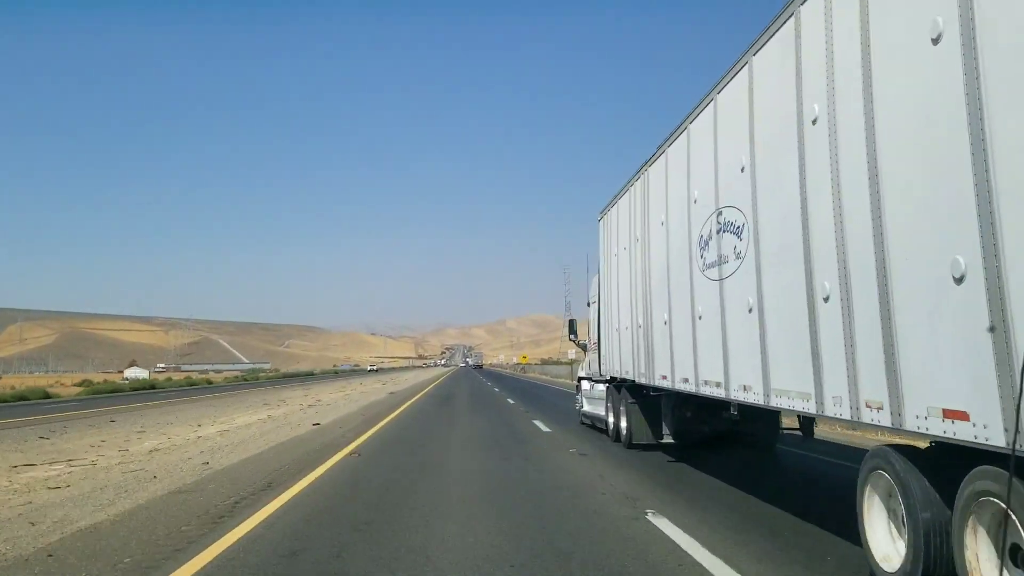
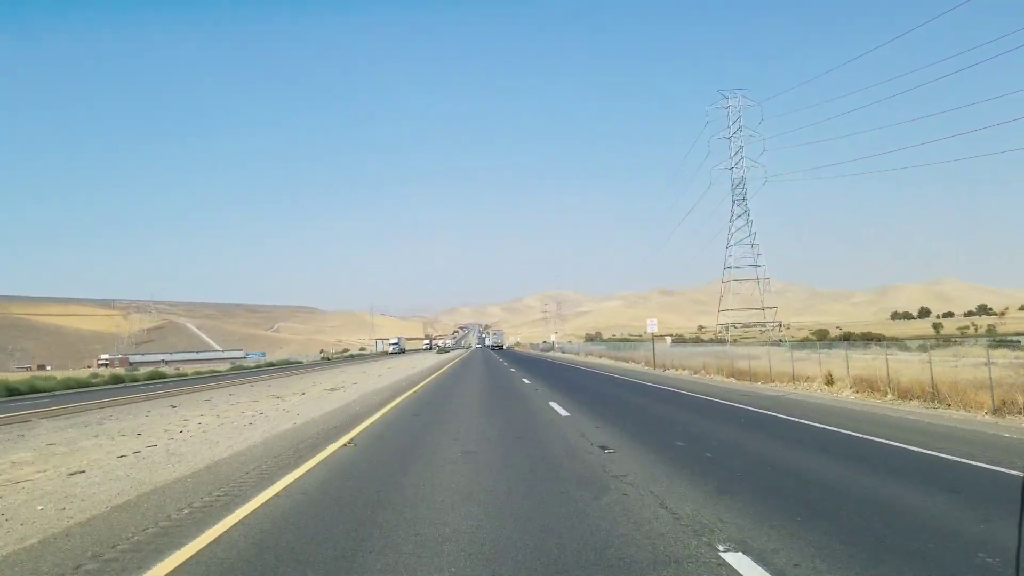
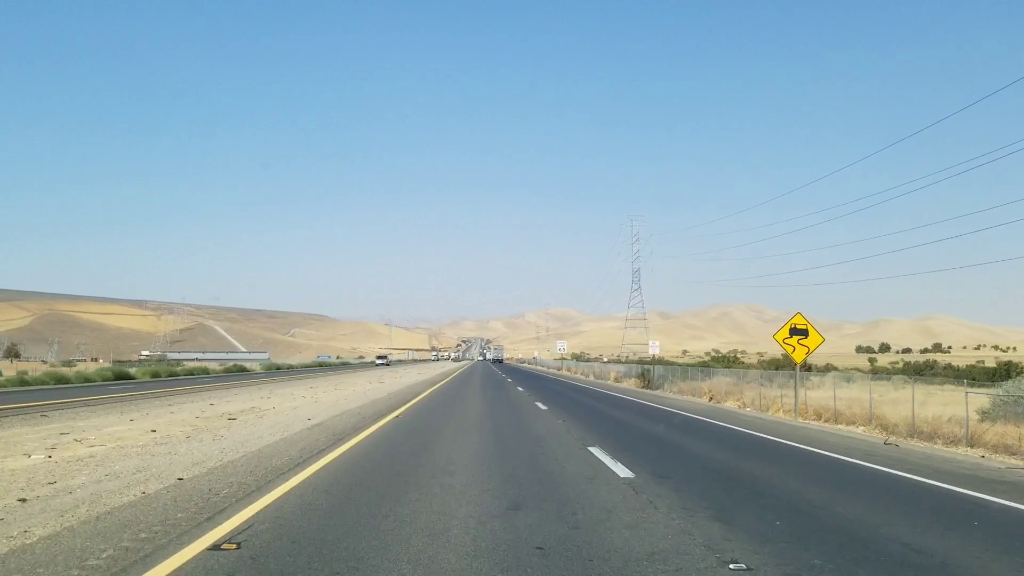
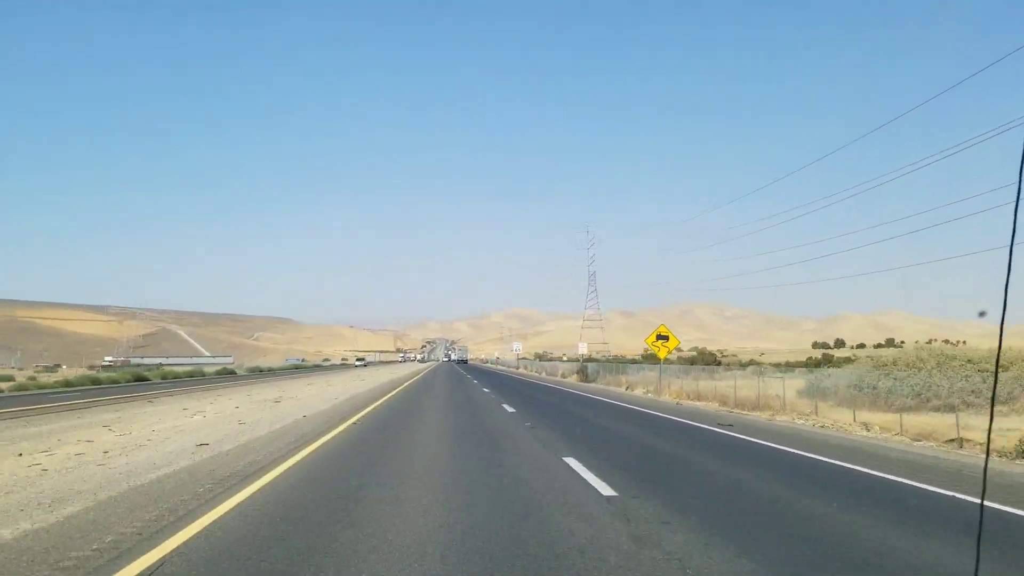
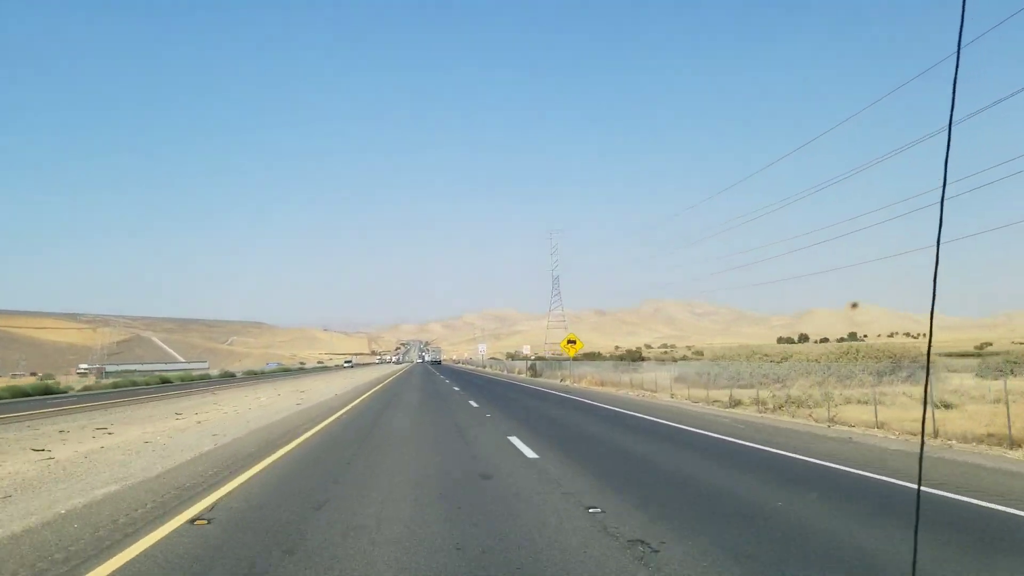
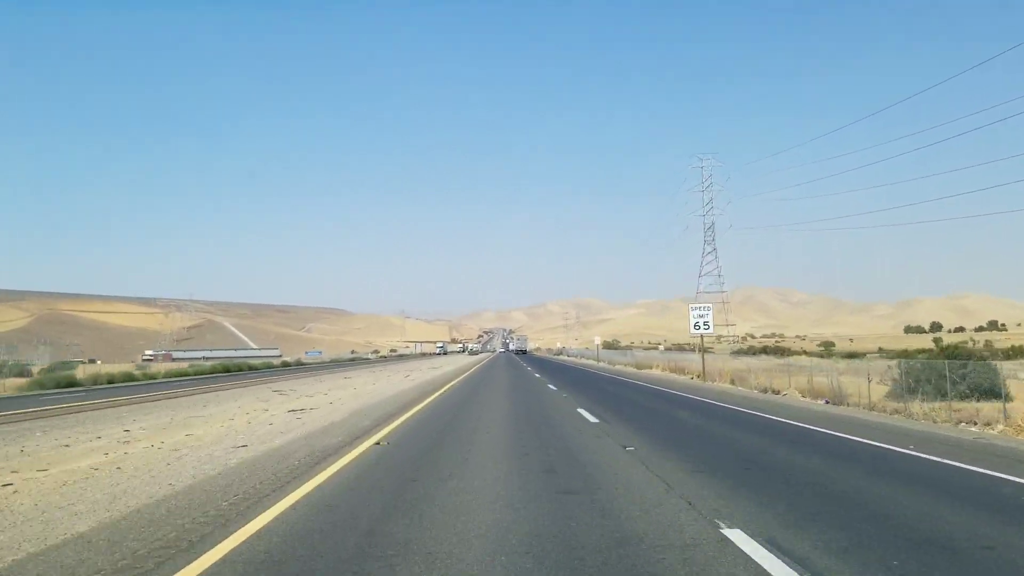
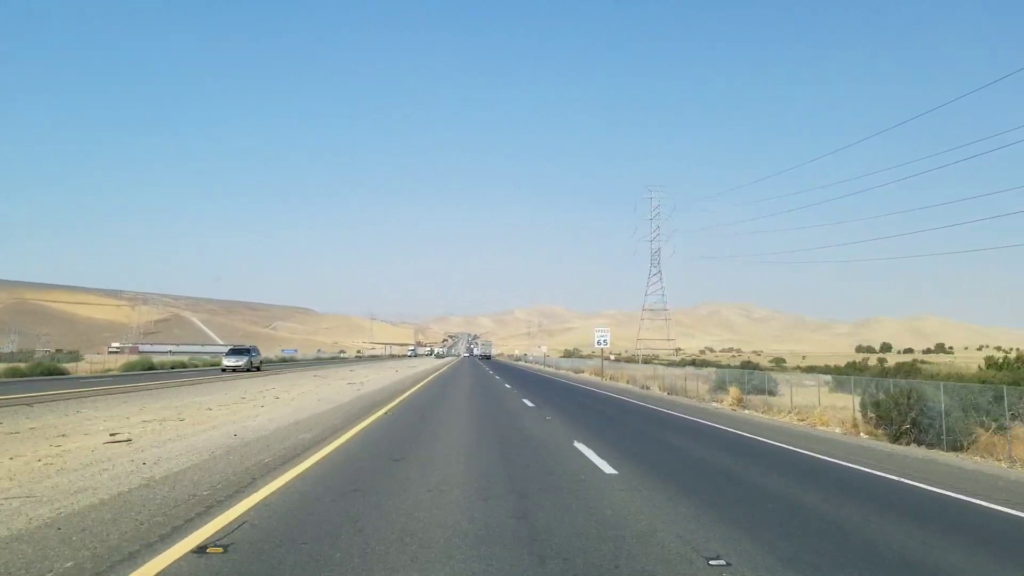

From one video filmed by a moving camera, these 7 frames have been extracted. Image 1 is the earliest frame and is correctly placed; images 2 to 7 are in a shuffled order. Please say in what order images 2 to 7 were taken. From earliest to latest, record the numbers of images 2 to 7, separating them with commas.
5, 4, 3, 7, 6, 2
